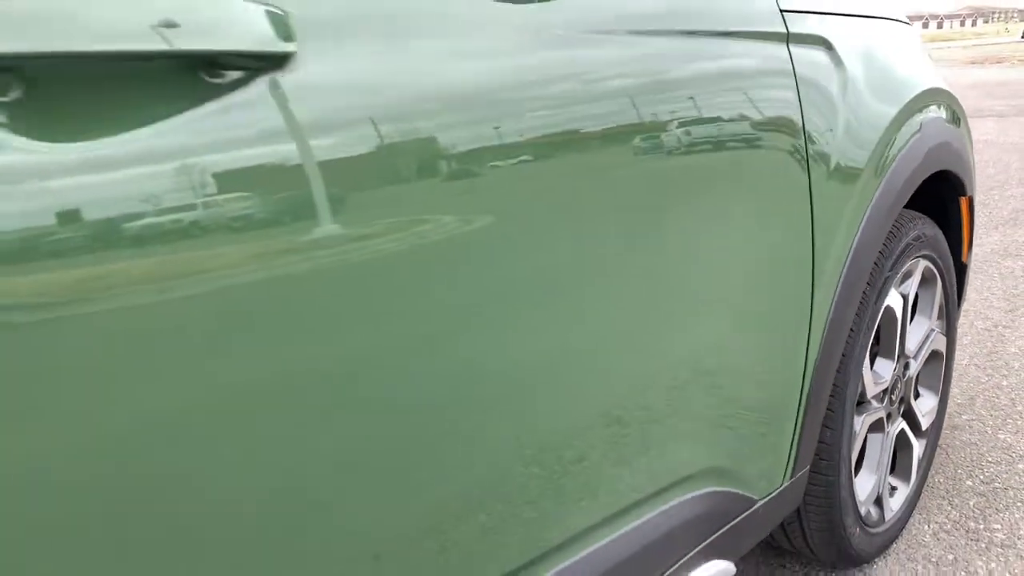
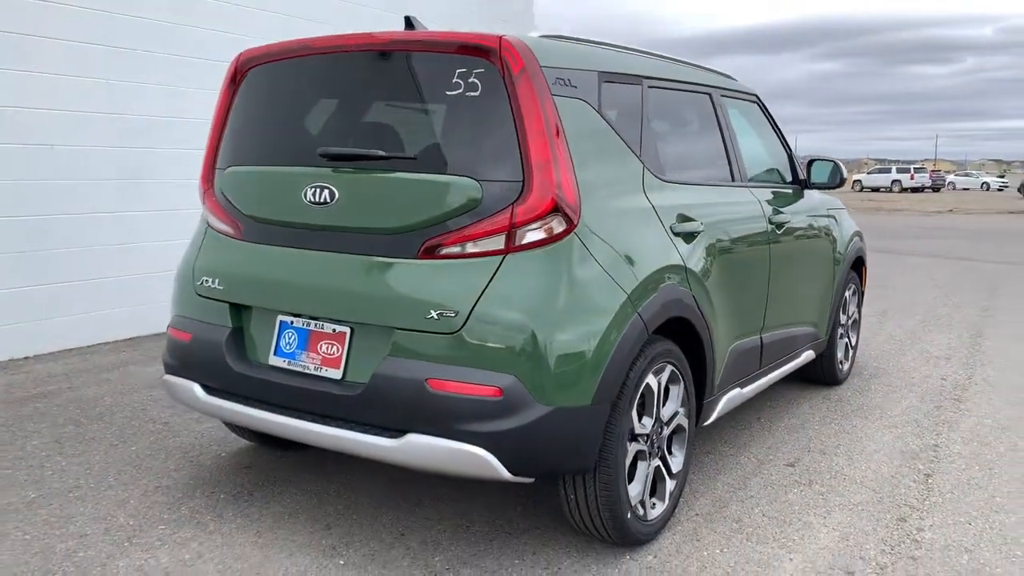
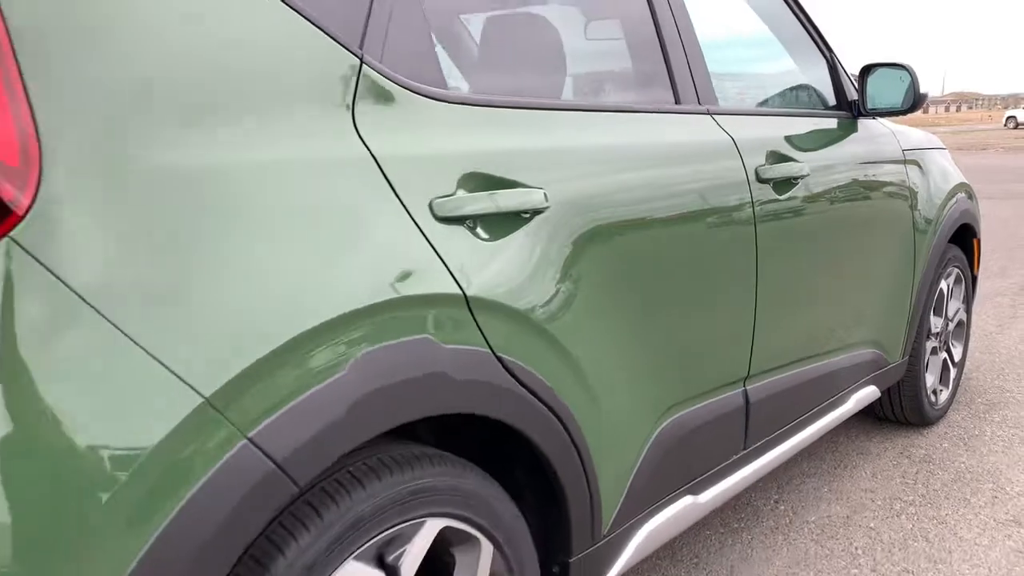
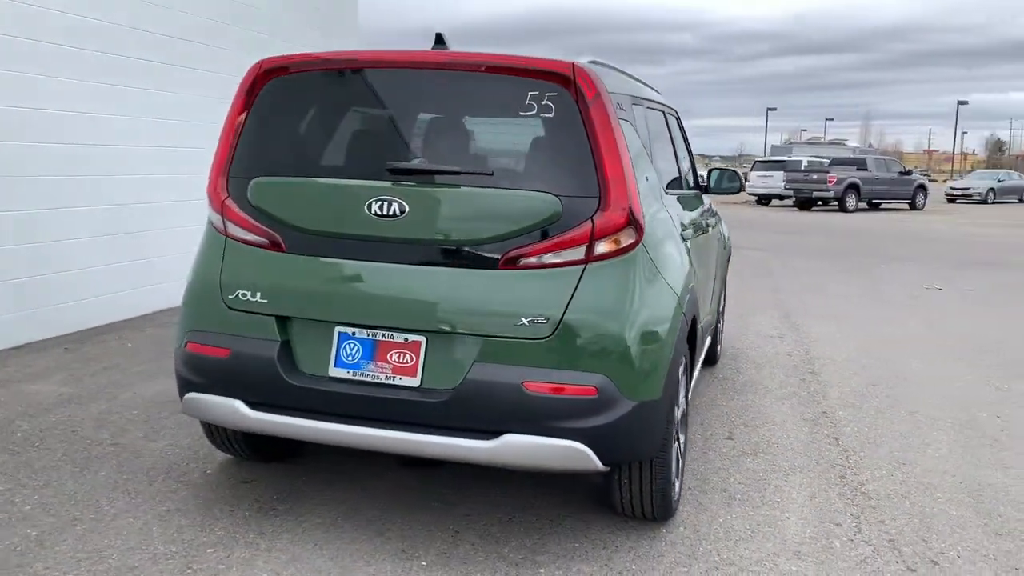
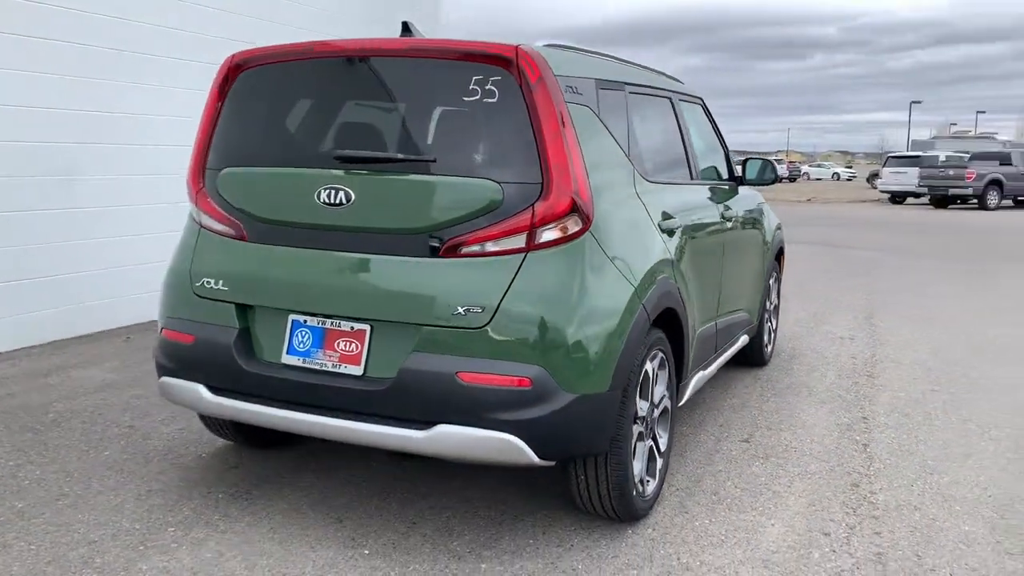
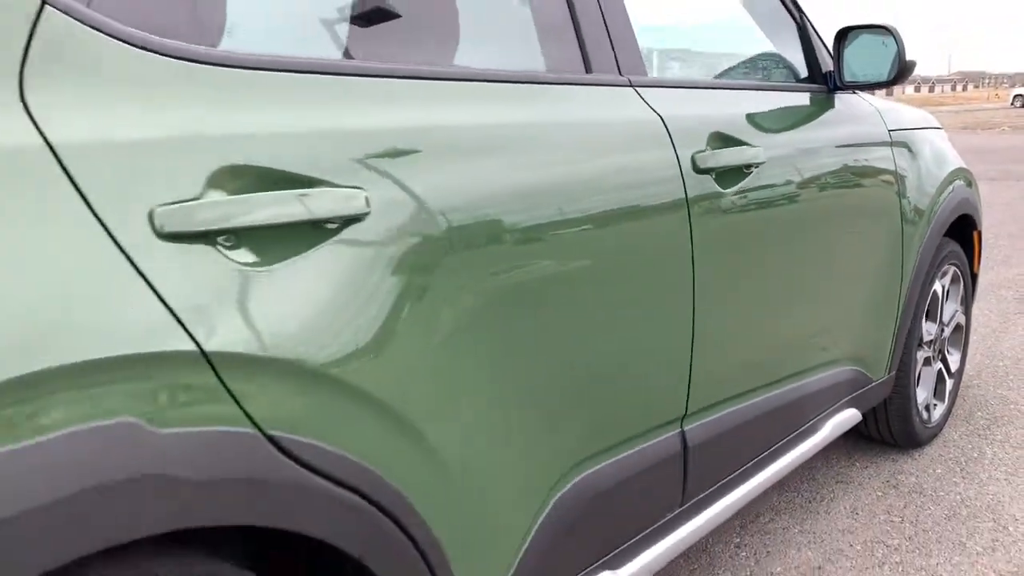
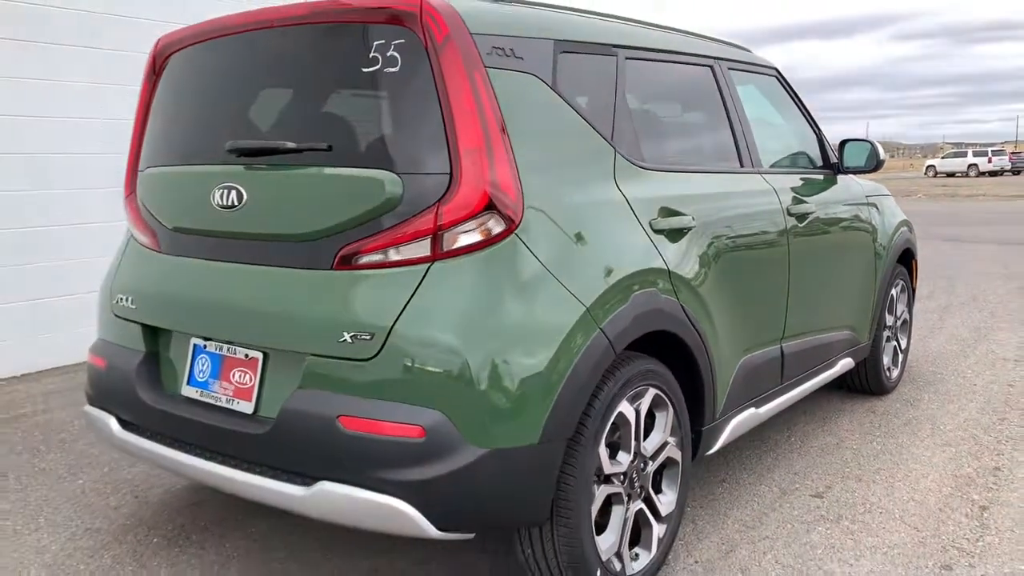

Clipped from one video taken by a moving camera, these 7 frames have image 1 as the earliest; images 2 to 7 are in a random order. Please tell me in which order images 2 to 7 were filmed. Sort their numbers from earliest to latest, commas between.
6, 3, 7, 2, 5, 4
